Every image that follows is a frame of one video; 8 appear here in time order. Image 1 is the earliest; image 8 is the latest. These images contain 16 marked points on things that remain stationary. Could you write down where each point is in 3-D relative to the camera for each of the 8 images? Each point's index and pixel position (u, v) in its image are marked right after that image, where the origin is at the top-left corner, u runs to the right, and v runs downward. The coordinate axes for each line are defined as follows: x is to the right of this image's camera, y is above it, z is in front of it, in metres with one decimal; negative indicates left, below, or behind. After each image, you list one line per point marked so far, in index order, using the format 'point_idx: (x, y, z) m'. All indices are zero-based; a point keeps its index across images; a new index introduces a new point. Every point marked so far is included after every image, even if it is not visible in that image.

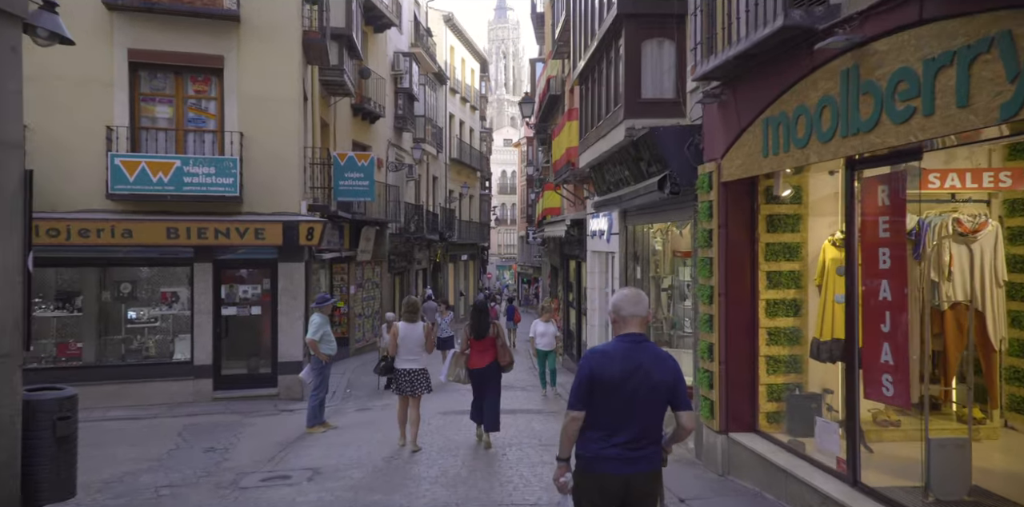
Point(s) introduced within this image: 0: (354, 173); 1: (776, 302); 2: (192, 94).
0: (-3.3, +1.7, +17.2) m
1: (+2.3, -0.4, +7.1) m
2: (-5.2, +2.6, +13.3) m
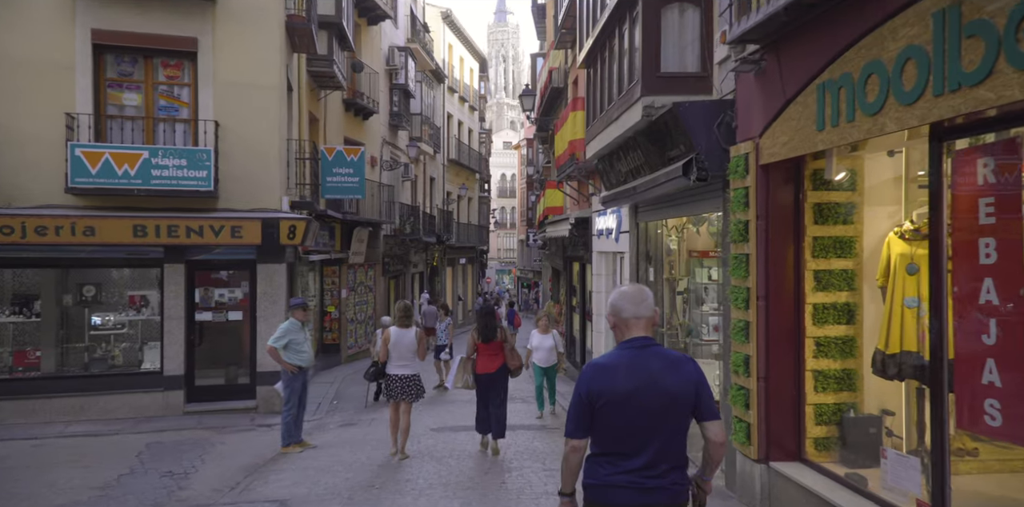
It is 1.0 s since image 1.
0: (-3.3, +1.7, +16.0) m
1: (+2.3, -0.4, +6.0) m
2: (-5.2, +2.6, +12.2) m
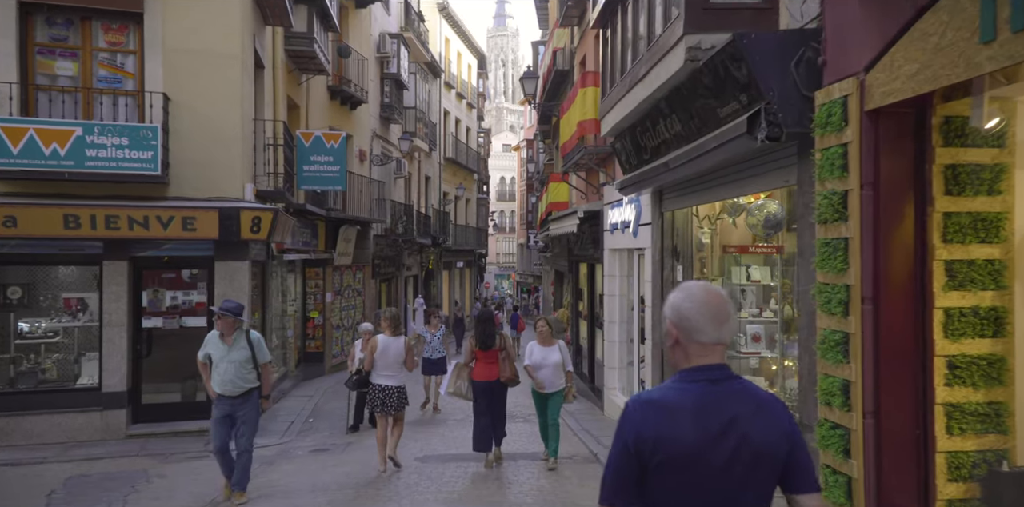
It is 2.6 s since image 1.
0: (-3.3, +1.7, +14.3) m
1: (+2.3, -0.3, +4.2) m
2: (-5.2, +2.6, +10.5) m
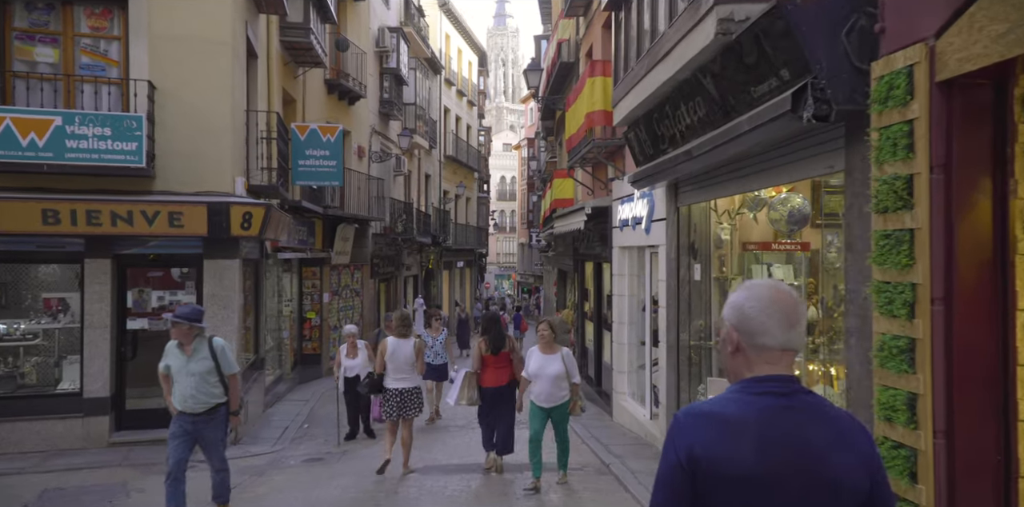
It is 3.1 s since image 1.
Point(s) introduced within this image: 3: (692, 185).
0: (-3.3, +1.7, +13.7) m
1: (+2.4, -0.3, +3.6) m
2: (-5.1, +2.7, +9.9) m
3: (+1.9, +0.7, +8.8) m
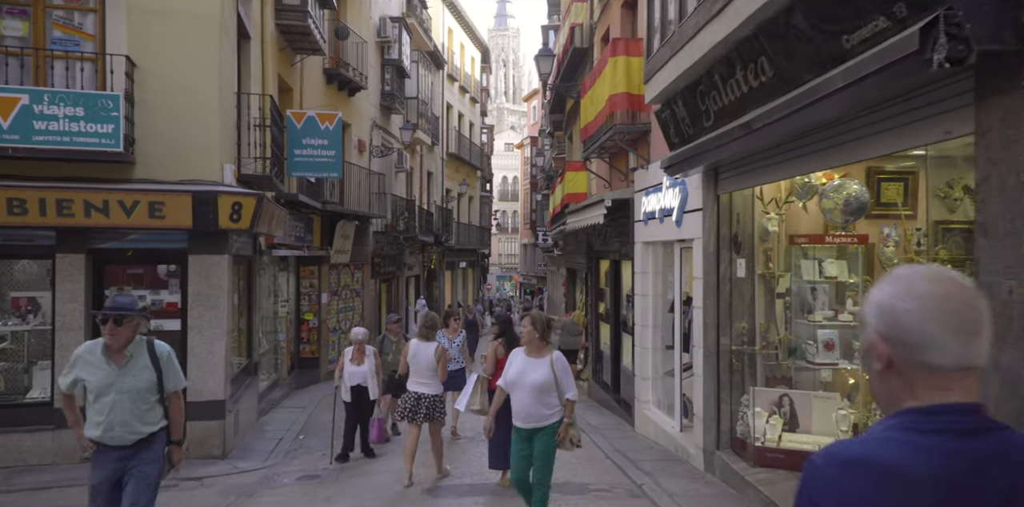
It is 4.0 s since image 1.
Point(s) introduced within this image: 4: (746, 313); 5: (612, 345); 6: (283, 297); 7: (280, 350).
0: (-3.1, +1.8, +12.7) m
1: (+2.6, -0.2, +2.7) m
2: (-4.9, +2.7, +8.9) m
3: (+2.1, +0.8, +7.8) m
4: (+2.2, -0.6, +7.8) m
5: (+1.6, -1.5, +13.6) m
6: (-4.7, -0.9, +16.7) m
7: (-4.6, -1.9, +16.2) m
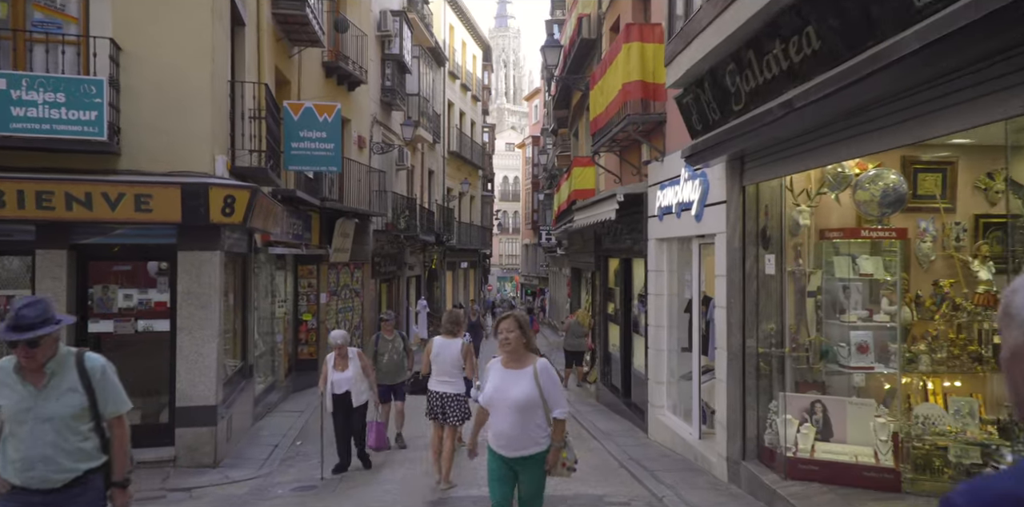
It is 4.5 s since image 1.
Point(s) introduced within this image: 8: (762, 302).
0: (-3.0, +1.8, +12.2) m
1: (+2.6, -0.2, +2.1) m
2: (-4.8, +2.8, +8.4) m
3: (+2.2, +0.8, +7.3) m
4: (+2.3, -0.5, +7.3) m
5: (+1.7, -1.5, +13.0) m
6: (-4.6, -0.9, +16.2) m
7: (-4.5, -1.9, +15.7) m
8: (+2.2, -0.4, +7.4) m
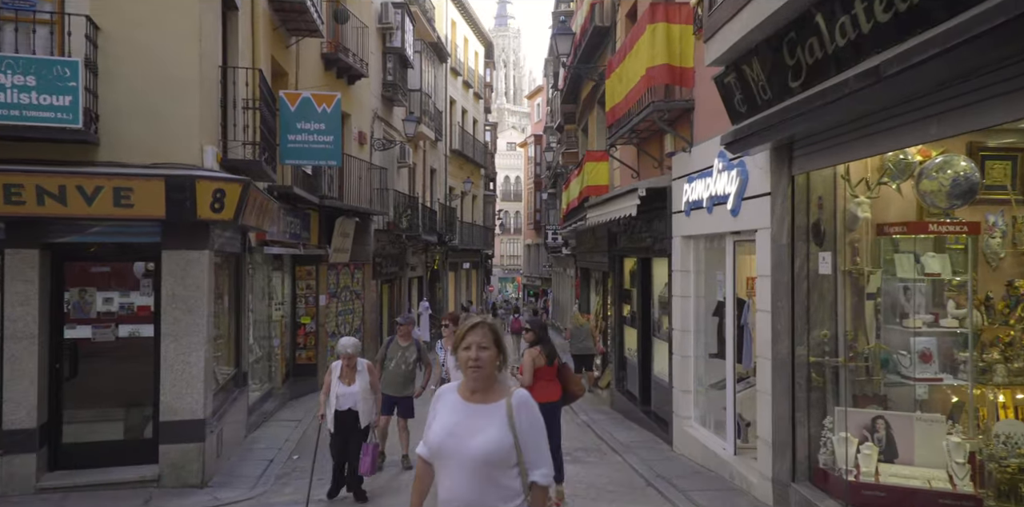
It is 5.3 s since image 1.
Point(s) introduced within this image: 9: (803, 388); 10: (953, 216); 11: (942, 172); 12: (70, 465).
0: (-2.8, +1.8, +11.4) m
1: (+2.8, -0.1, +1.4) m
2: (-4.7, +2.8, +7.6) m
3: (+2.4, +0.8, +6.5) m
4: (+2.5, -0.5, +6.5) m
5: (+1.9, -1.5, +12.2) m
6: (-4.4, -0.9, +15.4) m
7: (-4.3, -1.9, +14.9) m
8: (+2.4, -0.4, +6.6) m
9: (+2.3, -1.1, +6.6) m
10: (+3.0, +0.3, +5.5) m
11: (+2.9, +0.5, +5.4) m
12: (-4.4, -2.1, +8.1) m
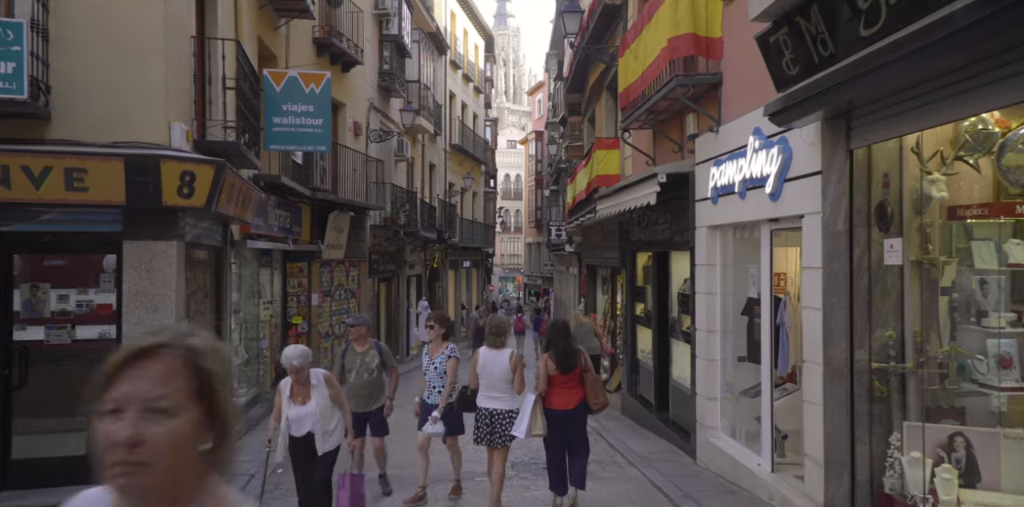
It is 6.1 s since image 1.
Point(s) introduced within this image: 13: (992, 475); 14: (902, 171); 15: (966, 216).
0: (-2.7, +1.9, +10.5) m
1: (+2.9, 0.0, +0.4) m
2: (-4.6, +2.9, +6.7) m
3: (+2.4, +0.9, +5.6) m
4: (+2.6, -0.4, +5.5) m
5: (+2.0, -1.4, +11.3) m
6: (-4.3, -0.8, +14.5) m
7: (-4.3, -1.8, +14.0) m
8: (+2.5, -0.3, +5.6) m
9: (+2.4, -1.0, +5.6) m
10: (+3.1, +0.3, +4.6) m
11: (+2.9, +0.6, +4.4) m
12: (-4.3, -2.0, +7.2) m
13: (+2.9, -1.3, +4.9) m
14: (+2.6, +0.5, +5.5) m
15: (+2.8, +0.2, +5.0) m
